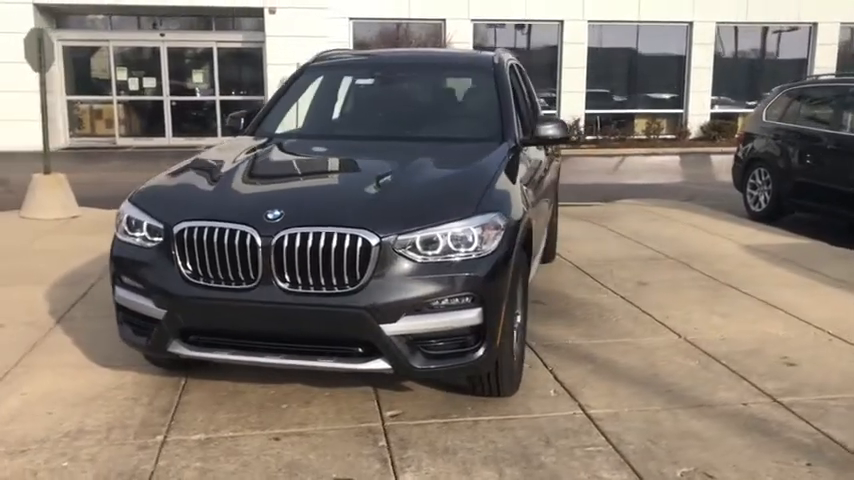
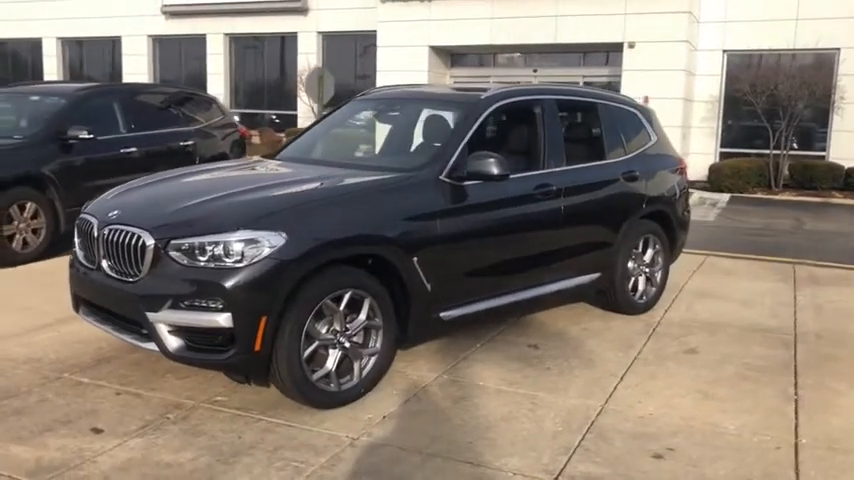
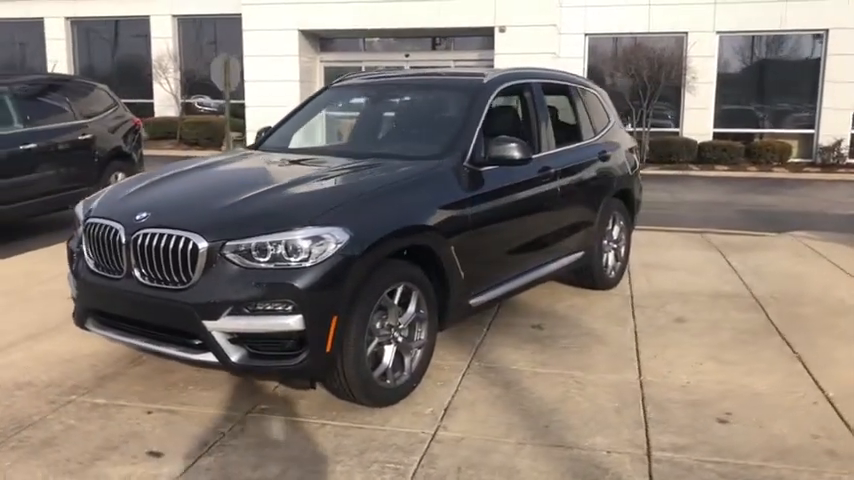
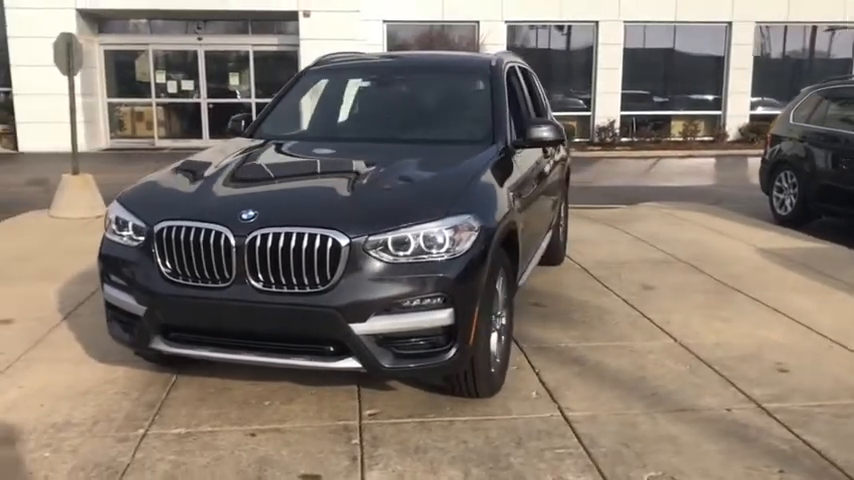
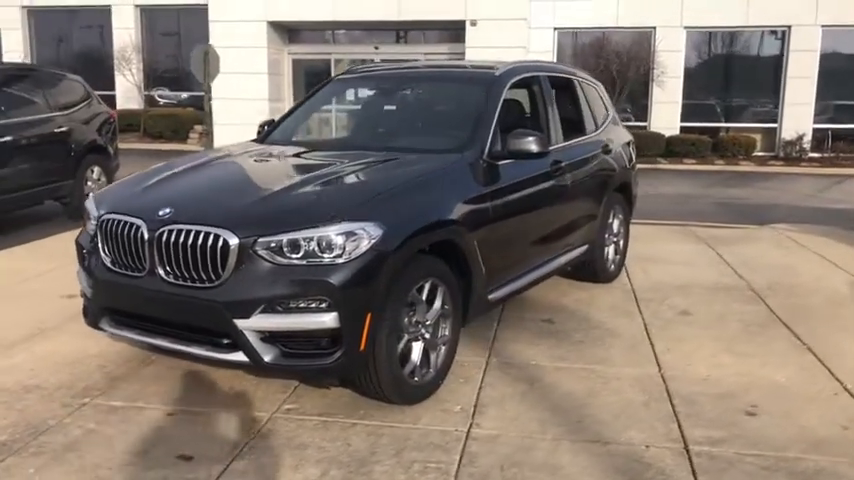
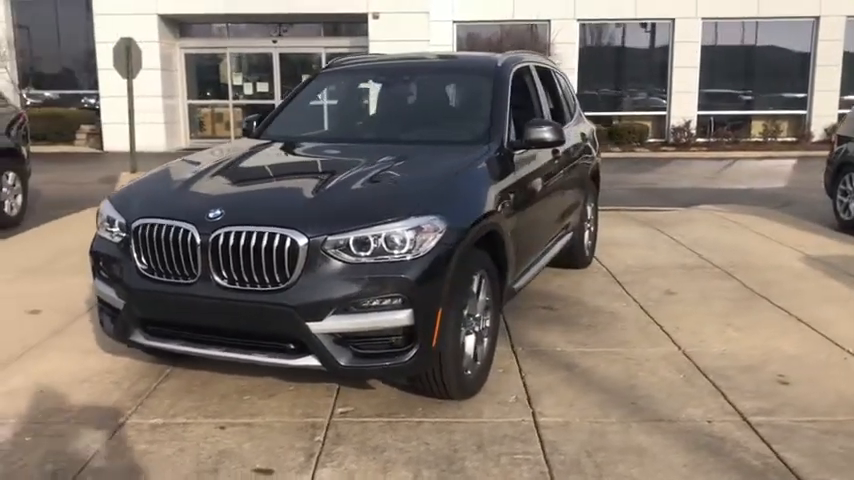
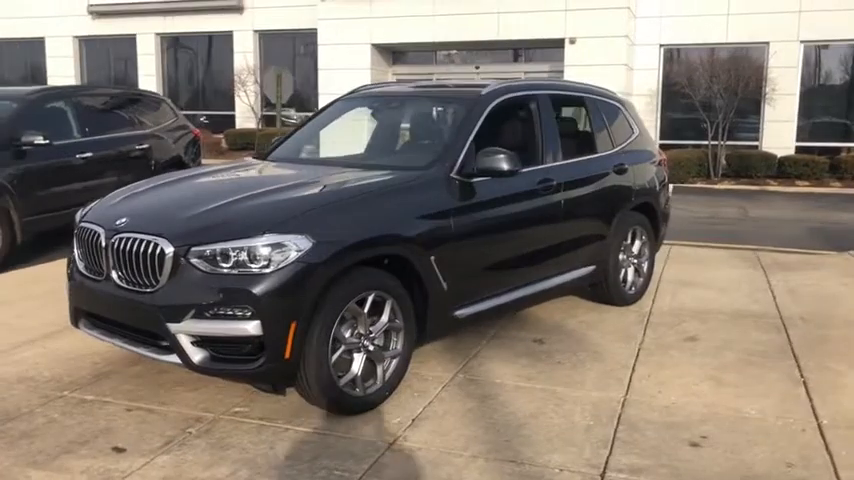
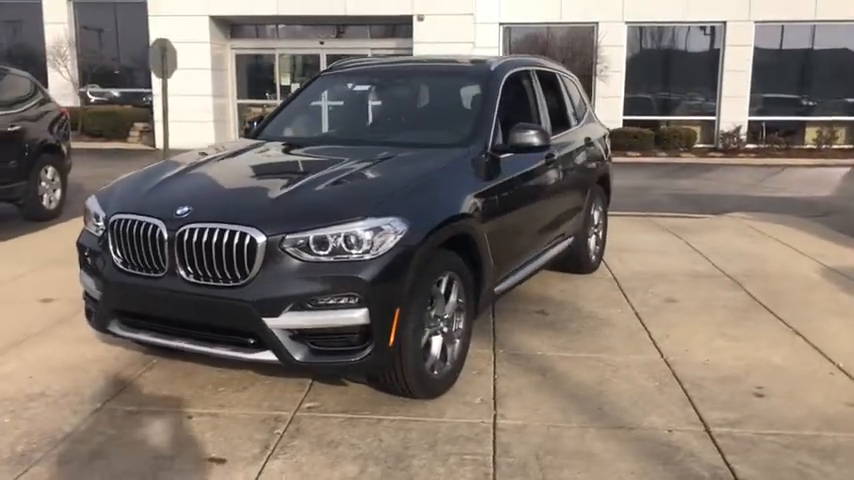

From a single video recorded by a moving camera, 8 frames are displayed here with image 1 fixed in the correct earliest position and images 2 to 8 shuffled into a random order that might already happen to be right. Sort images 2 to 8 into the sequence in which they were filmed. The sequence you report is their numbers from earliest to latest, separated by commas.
4, 6, 8, 5, 3, 7, 2
